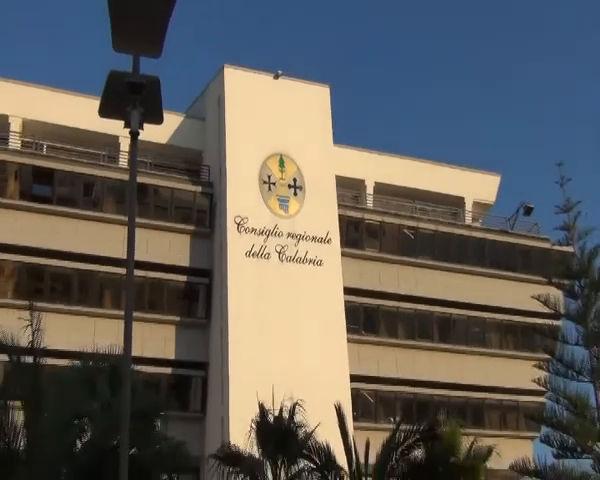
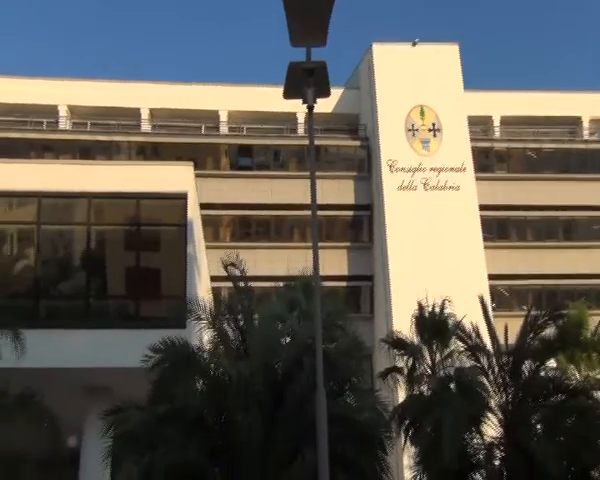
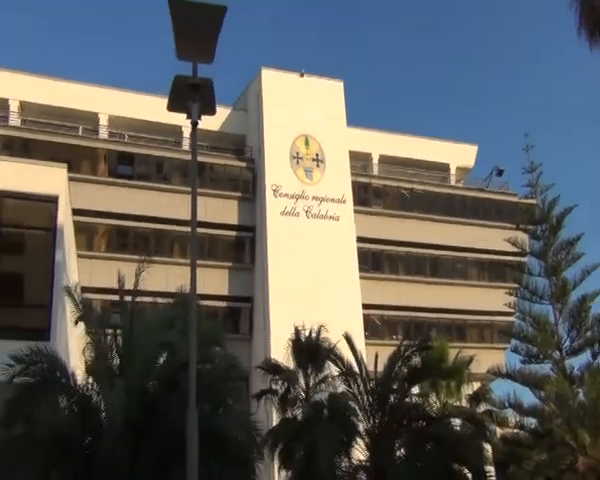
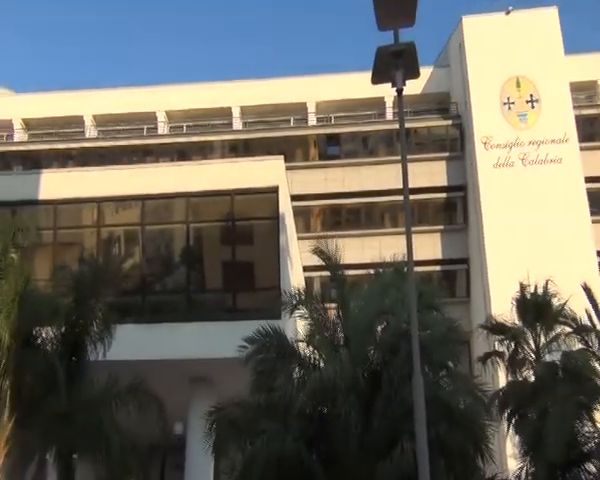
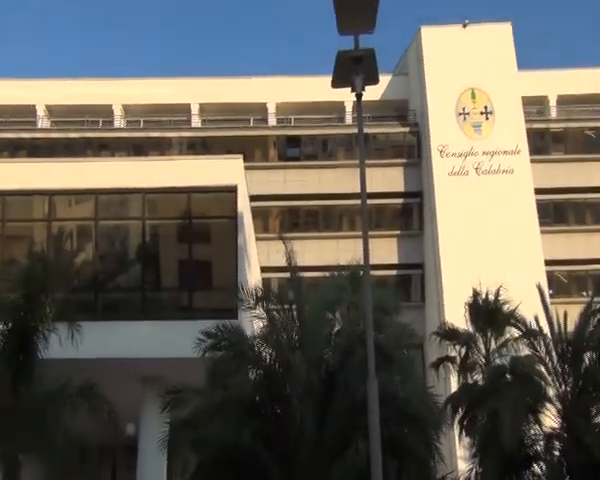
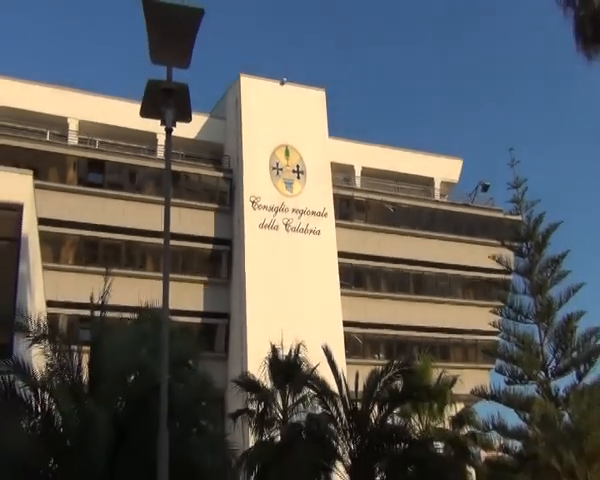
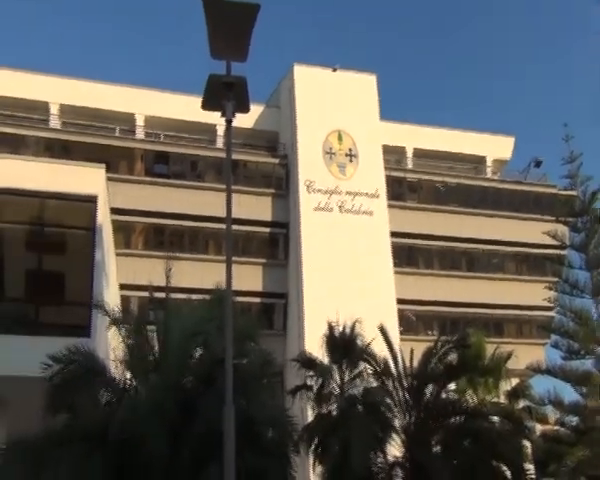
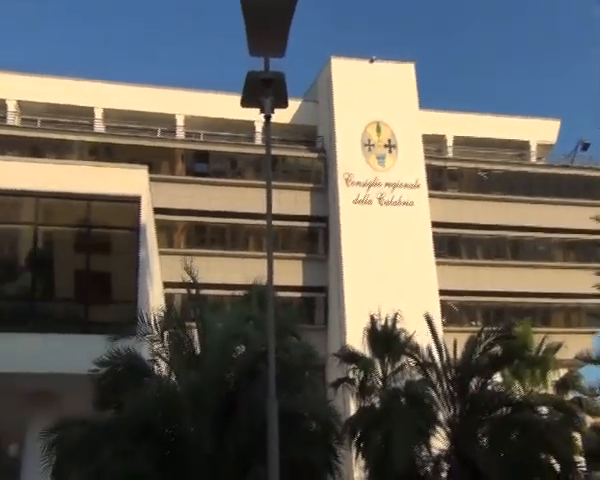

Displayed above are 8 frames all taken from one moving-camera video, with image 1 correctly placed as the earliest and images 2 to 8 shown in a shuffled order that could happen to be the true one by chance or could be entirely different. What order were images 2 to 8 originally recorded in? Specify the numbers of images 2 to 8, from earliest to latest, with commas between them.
6, 3, 7, 8, 2, 5, 4
